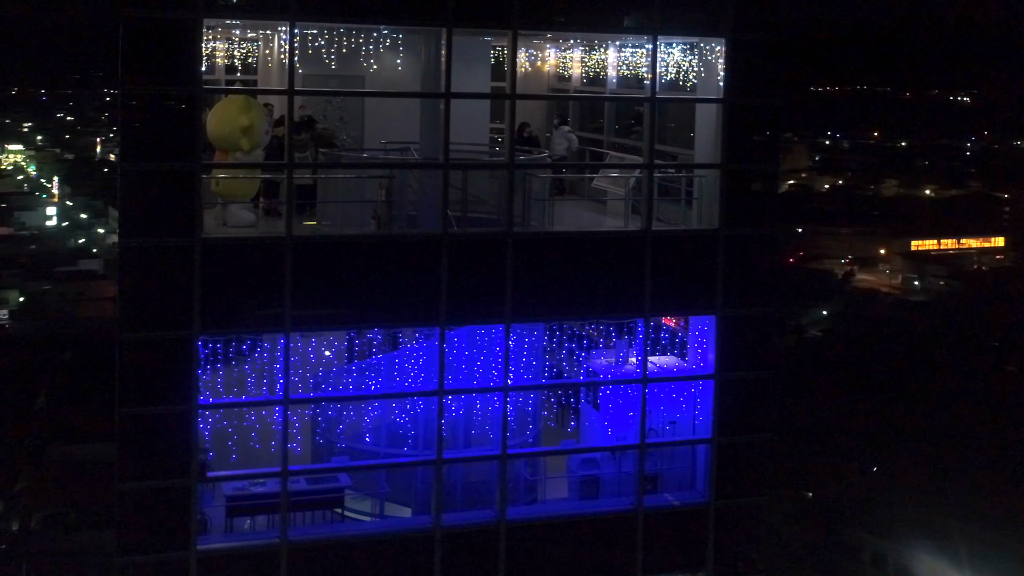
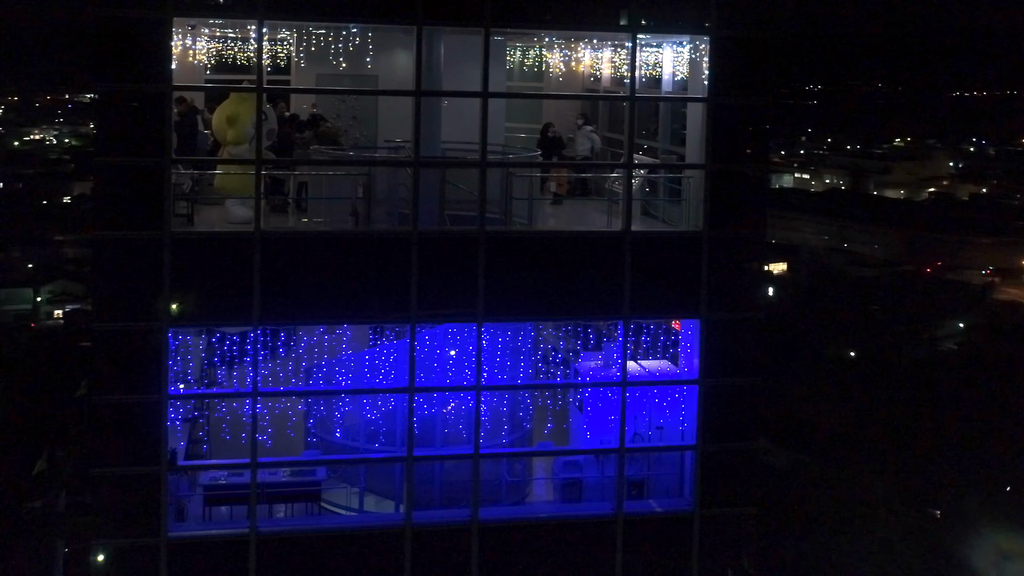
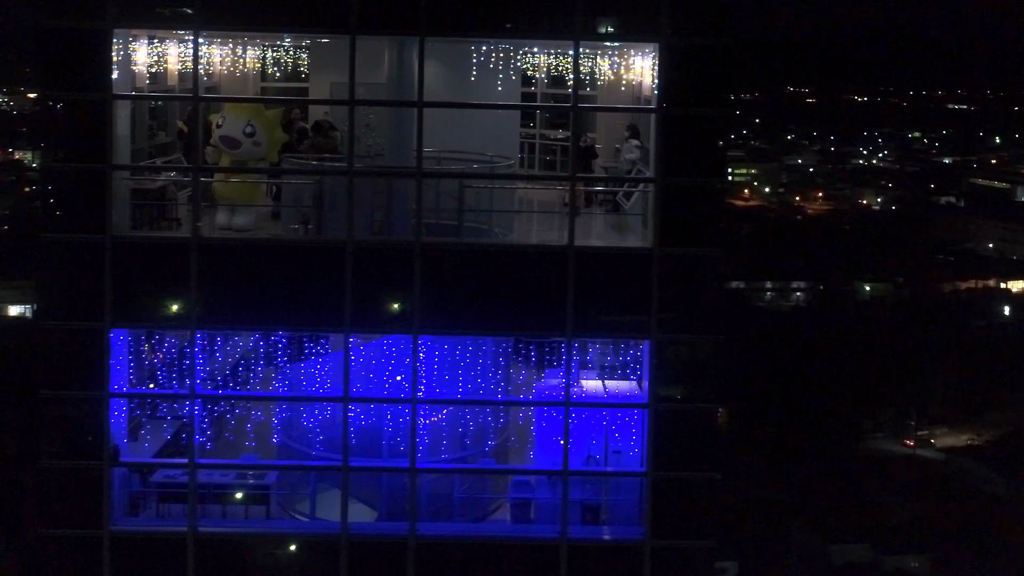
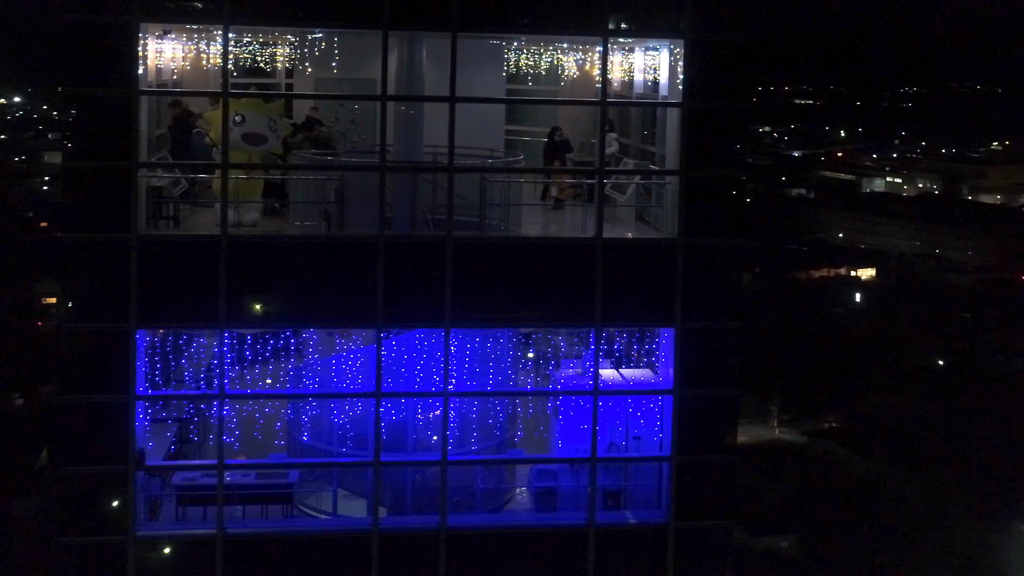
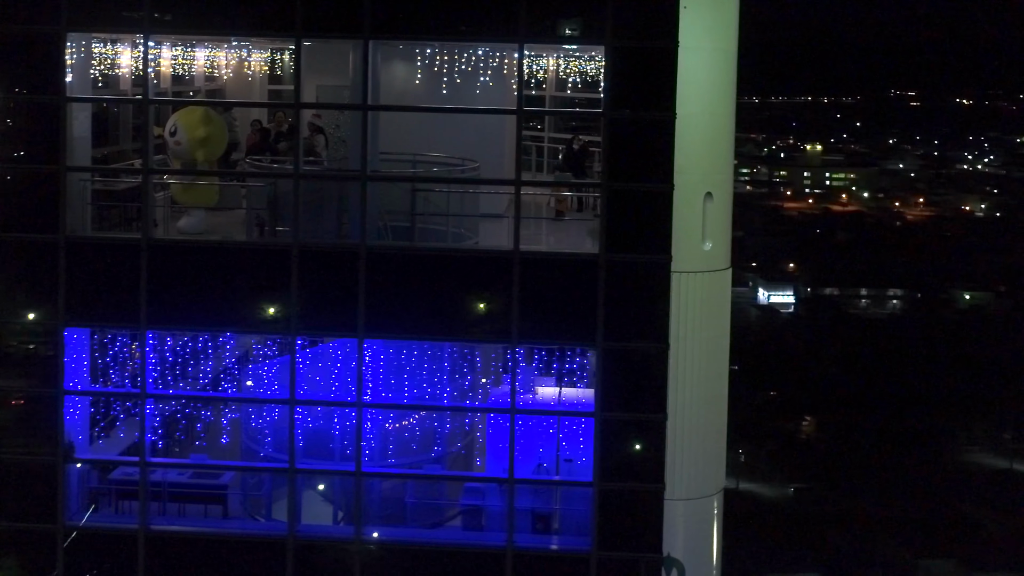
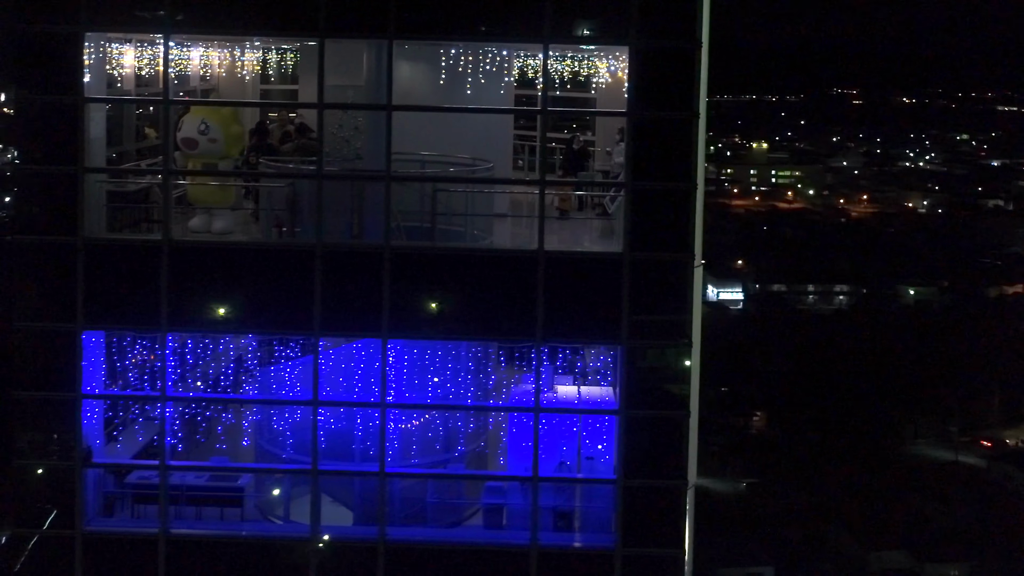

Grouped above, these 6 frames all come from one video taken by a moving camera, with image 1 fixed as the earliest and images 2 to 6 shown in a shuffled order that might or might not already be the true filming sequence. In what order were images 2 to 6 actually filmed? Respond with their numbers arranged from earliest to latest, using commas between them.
2, 4, 3, 6, 5
